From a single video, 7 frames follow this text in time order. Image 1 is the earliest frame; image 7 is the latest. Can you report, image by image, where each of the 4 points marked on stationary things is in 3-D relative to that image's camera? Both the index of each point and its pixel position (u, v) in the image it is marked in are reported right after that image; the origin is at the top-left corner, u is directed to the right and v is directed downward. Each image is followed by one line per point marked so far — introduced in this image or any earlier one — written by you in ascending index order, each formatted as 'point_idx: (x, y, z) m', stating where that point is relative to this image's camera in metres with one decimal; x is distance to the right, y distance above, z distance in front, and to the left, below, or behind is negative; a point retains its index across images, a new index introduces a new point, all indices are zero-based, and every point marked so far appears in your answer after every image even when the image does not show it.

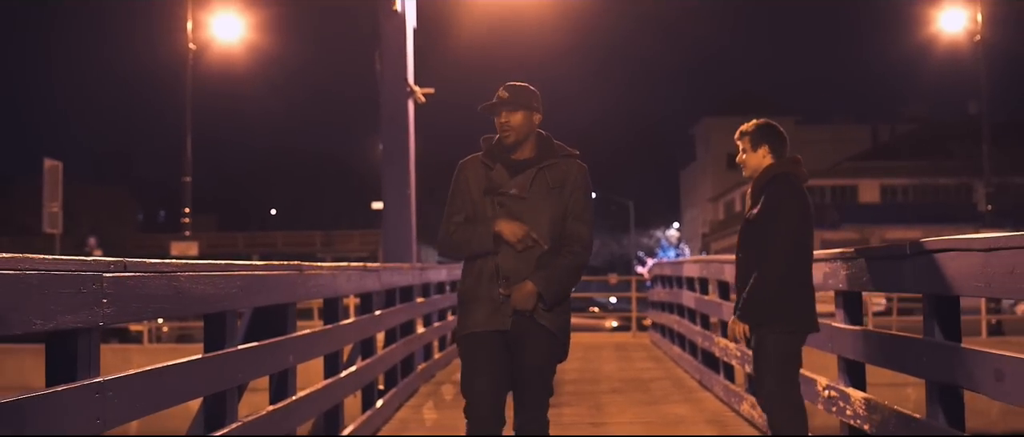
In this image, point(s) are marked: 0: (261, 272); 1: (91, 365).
0: (-1.1, -0.2, +4.5) m
1: (-1.3, -0.4, +2.9) m
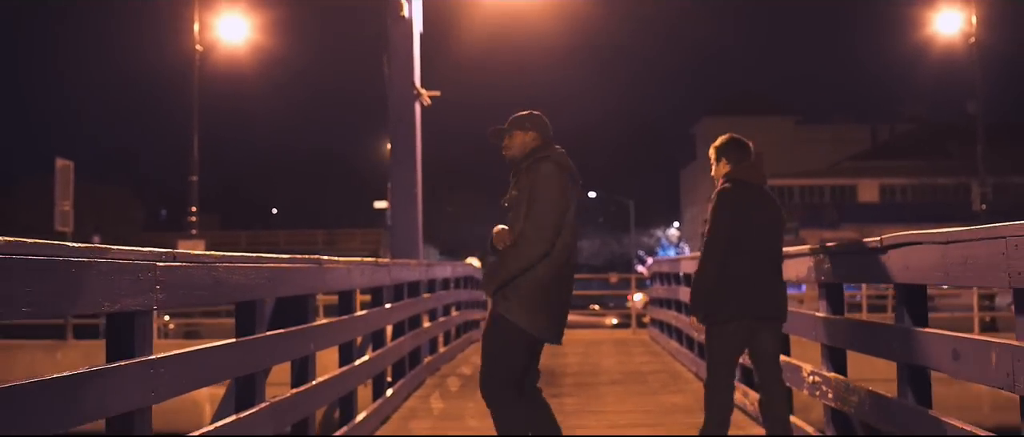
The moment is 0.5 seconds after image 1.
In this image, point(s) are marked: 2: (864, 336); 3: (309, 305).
0: (-1.1, -0.2, +4.8) m
1: (-1.2, -0.4, +3.3) m
2: (+1.6, -0.5, +4.5) m
3: (-1.1, -0.5, +5.4) m
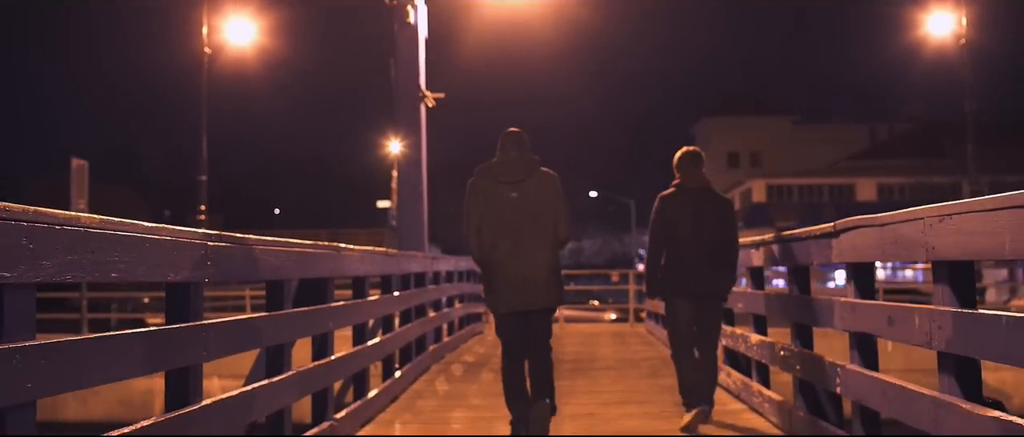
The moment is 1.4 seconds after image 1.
0: (-1.1, -0.2, +5.4) m
1: (-1.3, -0.4, +3.9) m
2: (+1.6, -0.5, +5.1) m
3: (-1.1, -0.4, +6.0) m
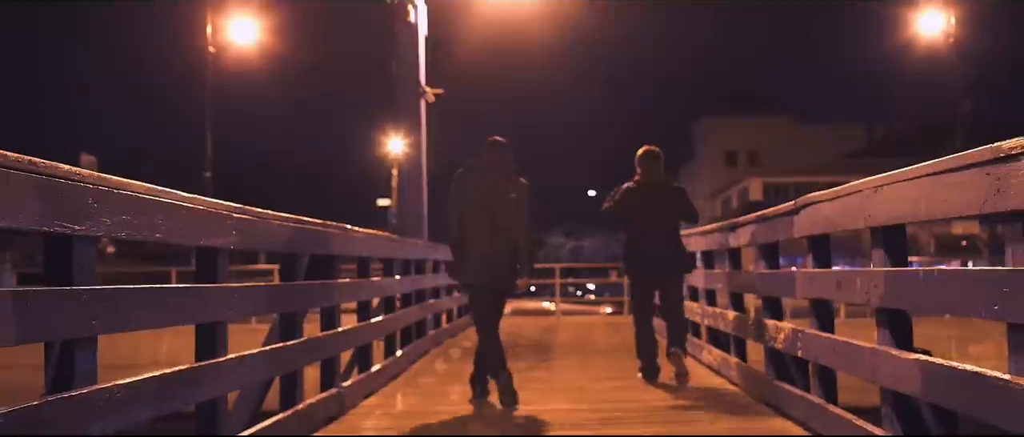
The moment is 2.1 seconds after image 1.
0: (-1.2, -0.1, +5.9) m
1: (-1.3, -0.3, +4.4) m
2: (+1.6, -0.4, +5.6) m
3: (-1.2, -0.3, +6.5) m
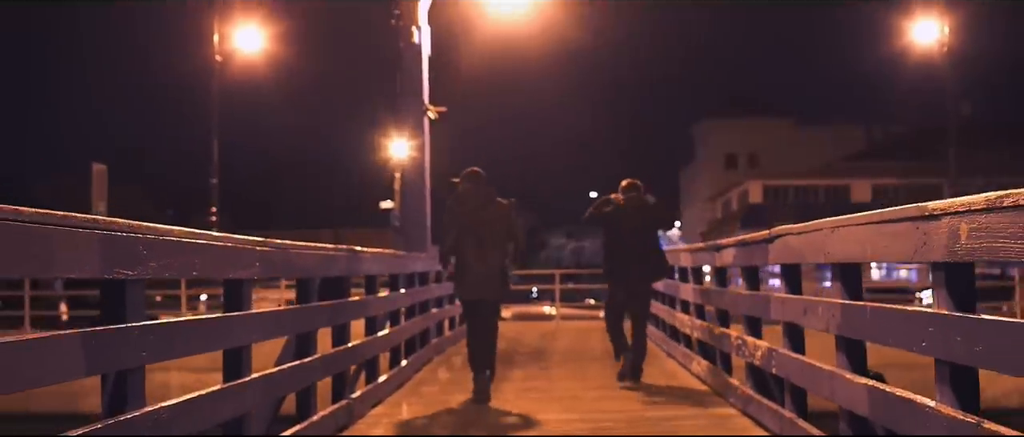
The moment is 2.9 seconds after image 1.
0: (-1.2, -0.2, +6.4) m
1: (-1.3, -0.4, +4.8) m
2: (+1.6, -0.5, +6.0) m
3: (-1.2, -0.5, +6.9) m
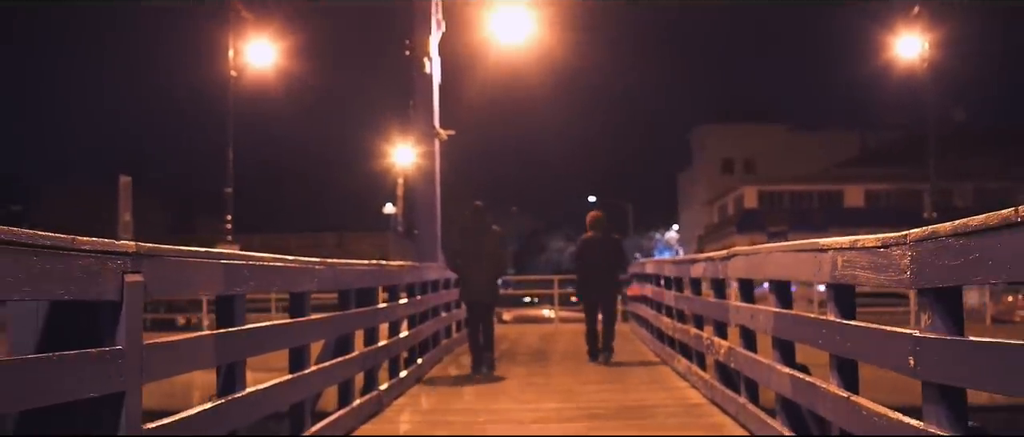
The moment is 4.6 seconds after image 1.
0: (-1.1, -0.4, +7.6) m
1: (-1.3, -0.6, +6.1) m
2: (+1.6, -0.7, +7.3) m
3: (-1.2, -0.6, +8.2) m
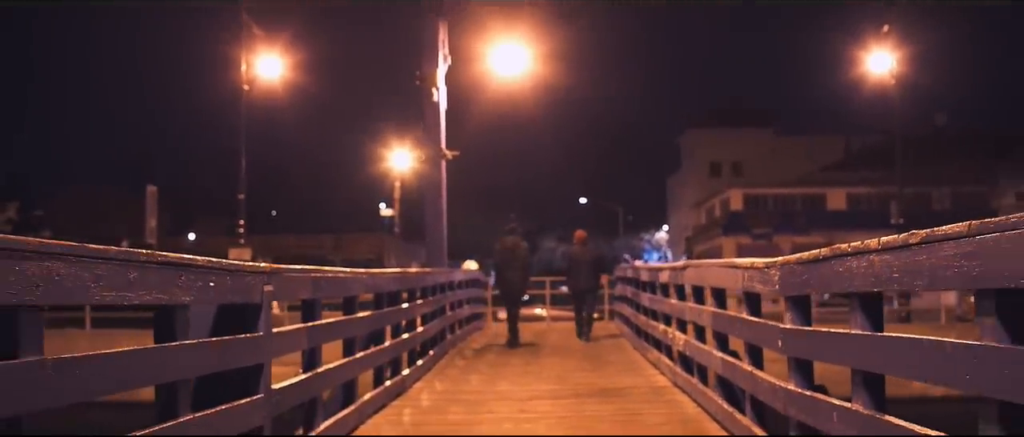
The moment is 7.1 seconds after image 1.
0: (-1.1, -0.5, +9.4) m
1: (-1.3, -0.7, +7.9) m
2: (+1.6, -0.9, +9.1) m
3: (-1.2, -0.8, +10.0) m
